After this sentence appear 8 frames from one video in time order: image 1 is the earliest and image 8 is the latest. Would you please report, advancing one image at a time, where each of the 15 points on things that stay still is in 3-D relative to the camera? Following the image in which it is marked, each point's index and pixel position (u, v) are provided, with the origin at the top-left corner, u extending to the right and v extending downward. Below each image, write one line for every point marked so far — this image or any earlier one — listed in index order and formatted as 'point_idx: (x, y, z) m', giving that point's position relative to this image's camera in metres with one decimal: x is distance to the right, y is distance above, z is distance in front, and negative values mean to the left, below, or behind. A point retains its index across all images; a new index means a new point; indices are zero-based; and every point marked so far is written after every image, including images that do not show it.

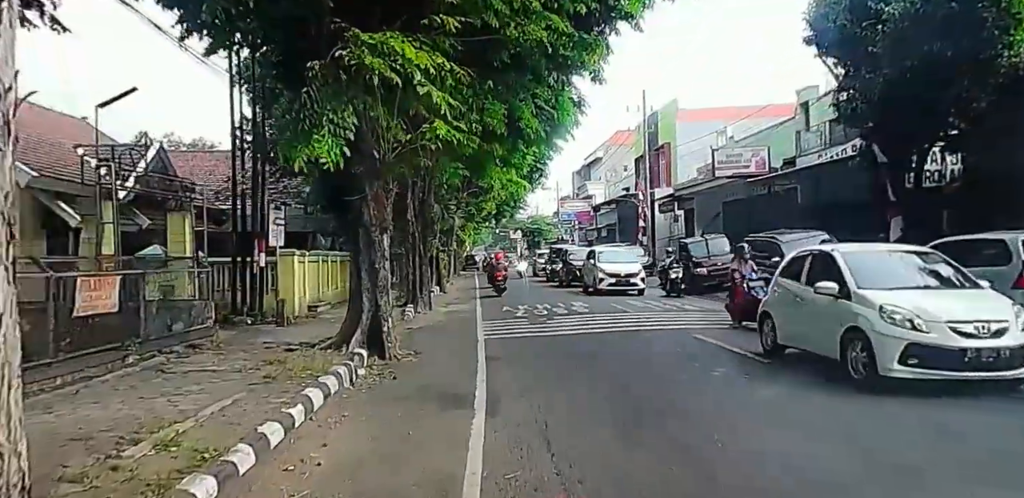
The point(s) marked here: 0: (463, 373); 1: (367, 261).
0: (-0.7, -1.9, +9.2) m
1: (-2.5, -0.2, +10.6) m
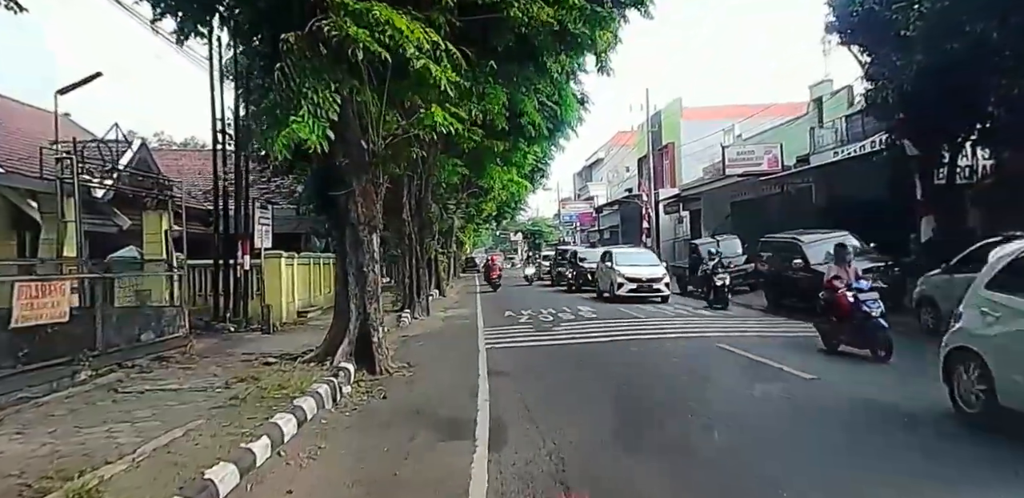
0: (-0.7, -1.9, +8.1) m
1: (-2.5, -0.2, +9.5) m
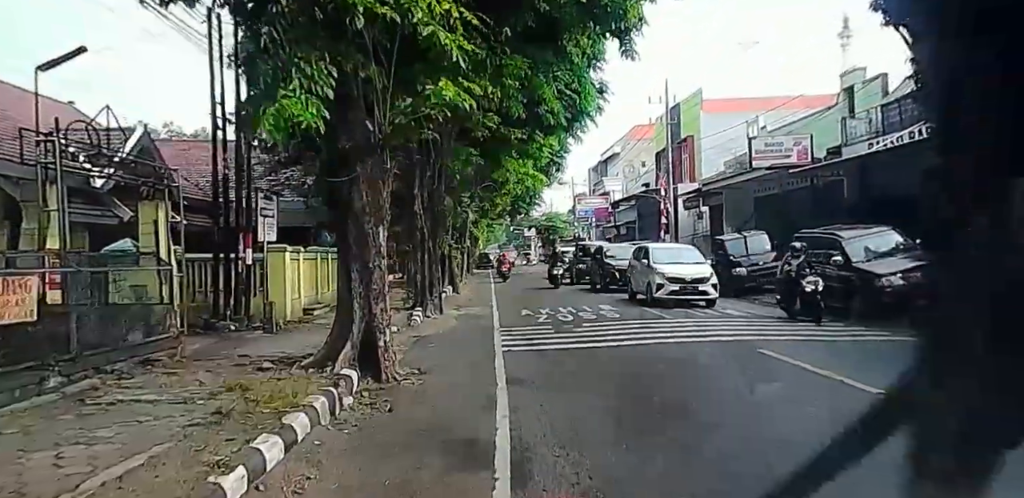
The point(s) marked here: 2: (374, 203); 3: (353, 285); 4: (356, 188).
0: (-0.4, -1.8, +7.1) m
1: (-2.2, -0.1, +8.5) m
2: (-1.9, +0.6, +8.6) m
3: (-2.2, -0.5, +8.6) m
4: (-2.1, +0.8, +8.5) m
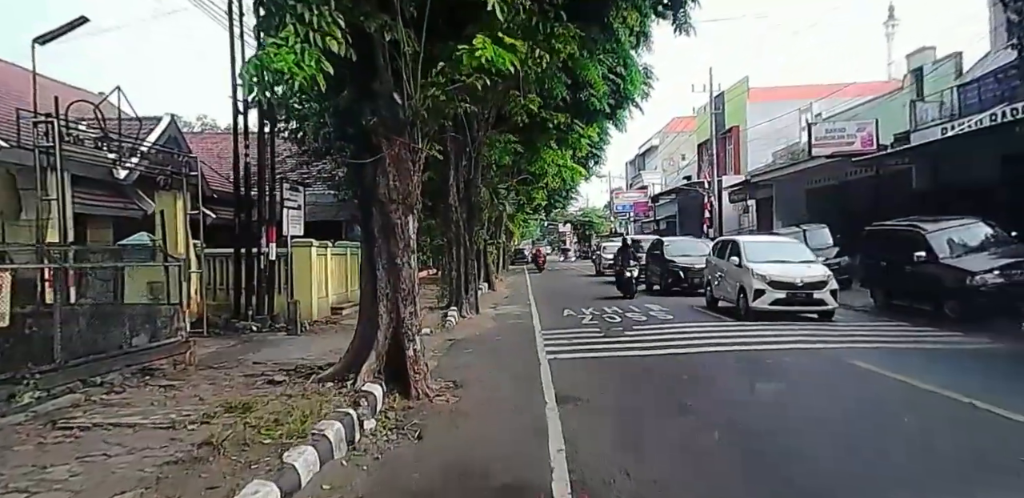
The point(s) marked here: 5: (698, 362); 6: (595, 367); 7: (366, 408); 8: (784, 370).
0: (+0.1, -1.7, +5.8) m
1: (-1.5, -0.1, +7.4) m
2: (-1.3, +0.7, +7.4) m
3: (-1.6, -0.4, +7.4) m
4: (-1.5, +0.9, +7.3) m
5: (+3.1, -1.8, +10.0) m
6: (+1.3, -1.8, +9.6) m
7: (-1.5, -1.6, +6.1) m
8: (+4.2, -1.8, +9.3) m
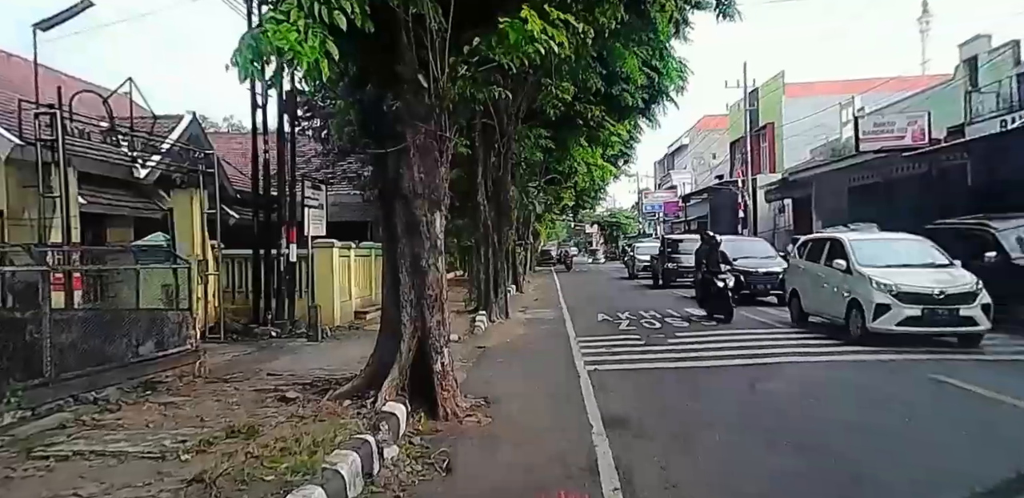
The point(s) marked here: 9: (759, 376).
0: (+0.5, -1.7, +4.9) m
1: (-1.1, -0.1, +6.6) m
2: (-0.9, +0.7, +6.6) m
3: (-1.2, -0.4, +6.6) m
4: (-1.1, +0.9, +6.5) m
5: (+3.6, -1.9, +9.0) m
6: (+1.8, -1.8, +8.7) m
7: (-1.1, -1.6, +5.3) m
8: (+4.7, -1.8, +8.3) m
9: (+3.7, -1.9, +8.9) m
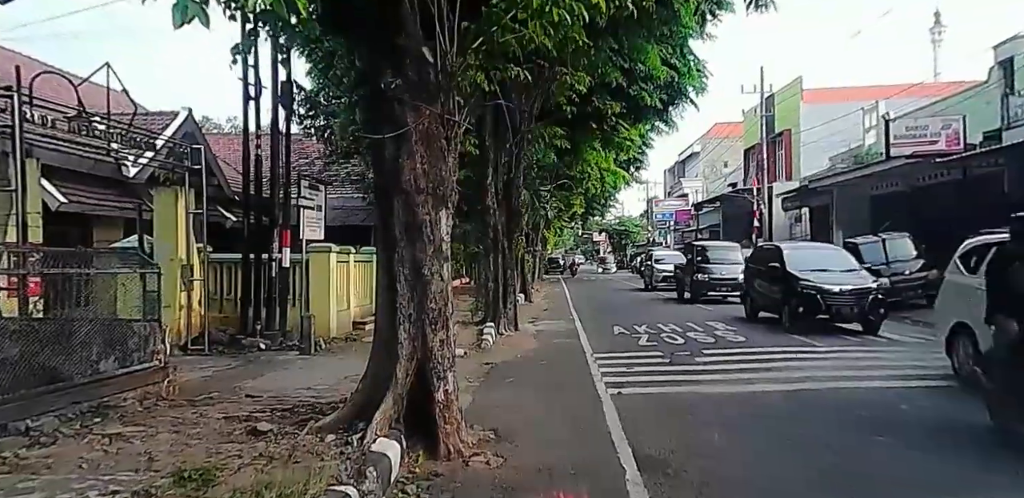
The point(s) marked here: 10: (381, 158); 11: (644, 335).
0: (+0.6, -1.8, +3.9) m
1: (-1.0, -0.1, +5.5) m
2: (-0.7, +0.6, +5.6) m
3: (-1.0, -0.5, +5.6) m
4: (-0.9, +0.9, +5.5) m
5: (+3.8, -2.0, +7.9) m
6: (+2.0, -2.0, +7.7) m
7: (-1.0, -1.6, +4.3) m
8: (+4.8, -2.0, +7.2) m
9: (+3.8, -2.0, +7.8) m
10: (-1.2, +0.8, +5.5) m
11: (+3.0, -1.9, +13.7) m
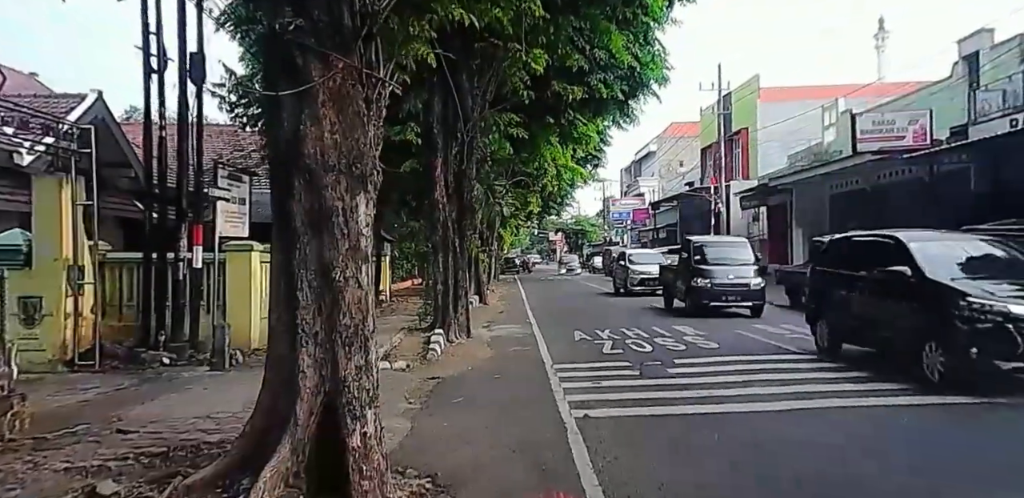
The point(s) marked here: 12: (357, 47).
0: (+0.3, -1.8, +2.6) m
1: (-1.4, -0.1, +4.2) m
2: (-1.1, +0.7, +4.2) m
3: (-1.4, -0.5, +4.2) m
4: (-1.3, +0.9, +4.1) m
5: (+3.2, -1.9, +6.9) m
6: (+1.4, -1.9, +6.5) m
7: (-1.3, -1.6, +2.9) m
8: (+4.3, -1.9, +6.2) m
9: (+3.2, -1.9, +6.7) m
10: (-1.6, +0.9, +4.1) m
11: (+2.0, -1.9, +12.5) m
12: (-1.1, +1.4, +4.3) m
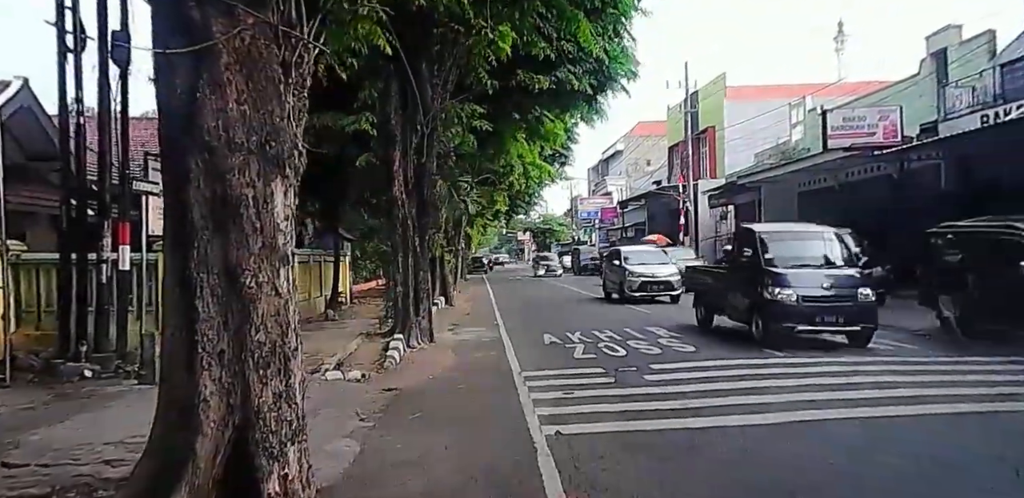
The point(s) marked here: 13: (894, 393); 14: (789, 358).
0: (+0.2, -1.7, +1.9) m
1: (-1.6, -0.1, +3.3) m
2: (-1.4, +0.7, +3.4) m
3: (-1.7, -0.4, +3.4) m
4: (-1.6, +0.9, +3.3) m
5: (+2.8, -1.9, +6.3) m
6: (+1.0, -1.9, +5.8) m
7: (-1.5, -1.6, +2.1) m
8: (+3.9, -1.9, +5.7) m
9: (+2.9, -1.9, +6.2) m
10: (-1.9, +0.9, +3.3) m
11: (+1.3, -1.8, +11.9) m
12: (-1.4, +1.4, +3.5) m
13: (+4.9, -1.9, +7.7) m
14: (+4.9, -1.9, +10.5) m
